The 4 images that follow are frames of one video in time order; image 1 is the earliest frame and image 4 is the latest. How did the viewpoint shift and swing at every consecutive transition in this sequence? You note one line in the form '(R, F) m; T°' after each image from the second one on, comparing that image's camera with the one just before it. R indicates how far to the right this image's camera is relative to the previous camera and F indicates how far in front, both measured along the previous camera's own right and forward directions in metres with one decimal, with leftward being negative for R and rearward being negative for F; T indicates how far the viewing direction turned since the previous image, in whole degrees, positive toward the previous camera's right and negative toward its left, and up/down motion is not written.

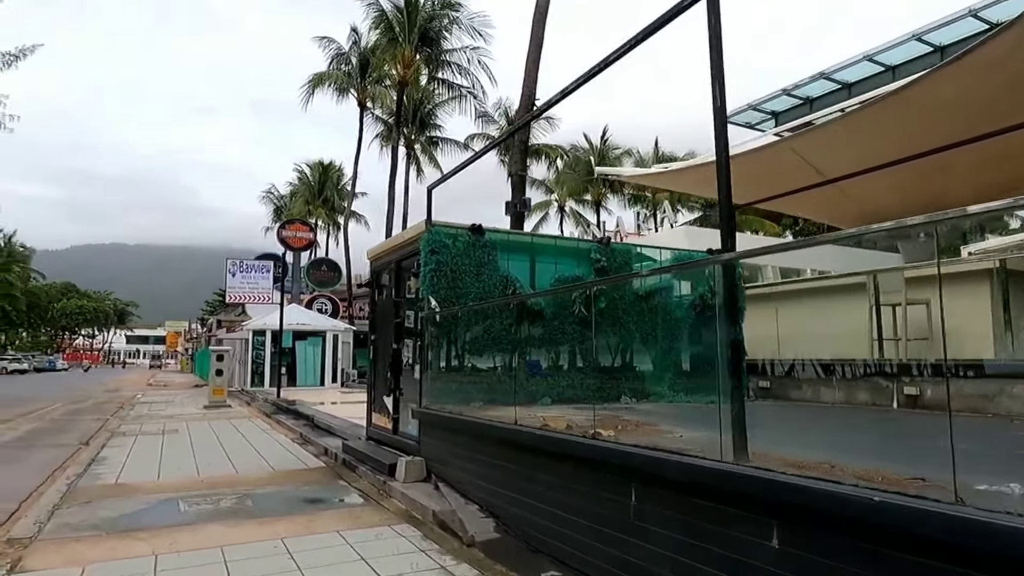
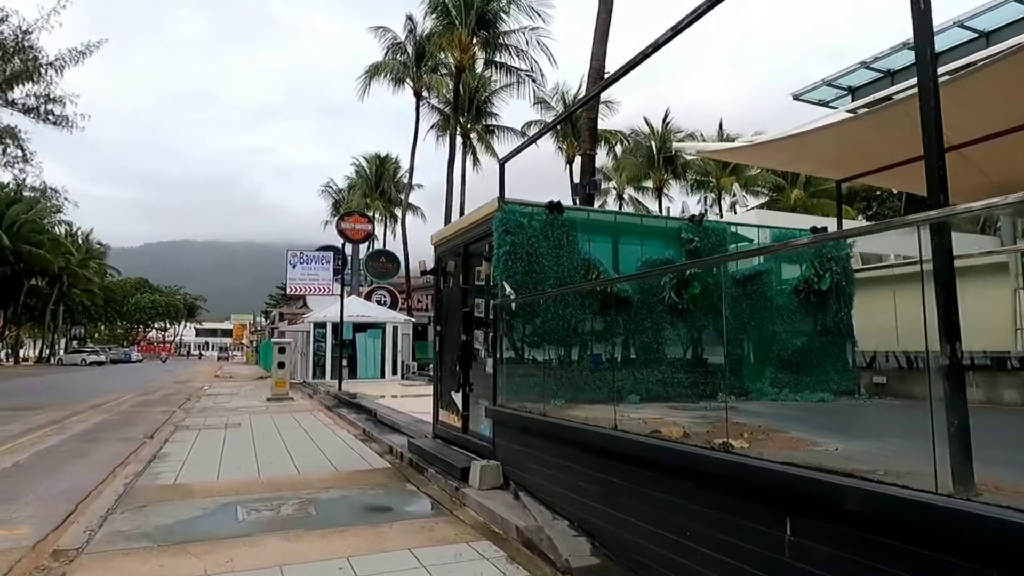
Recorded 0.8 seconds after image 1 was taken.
(-0.3, +0.8) m; -5°
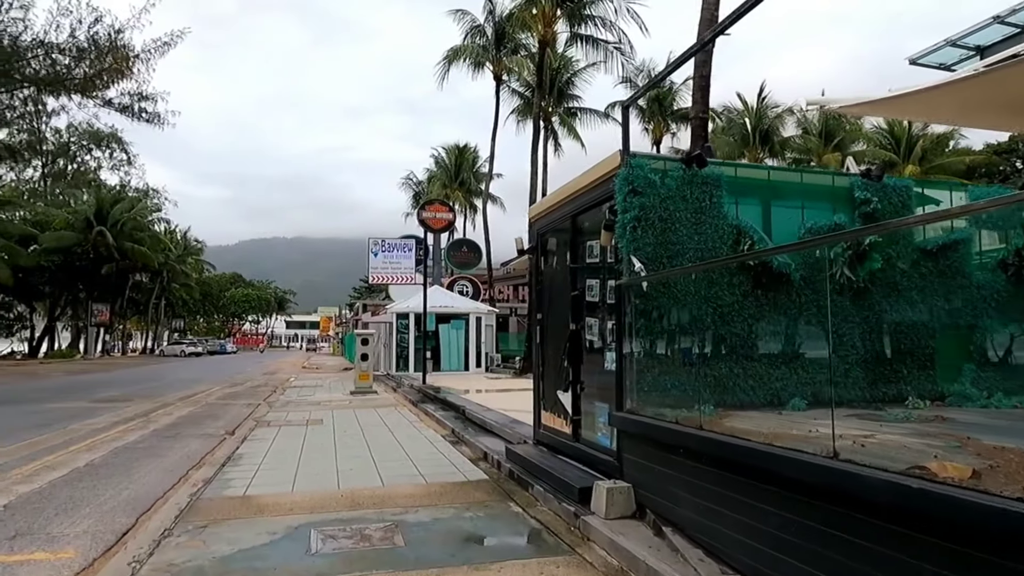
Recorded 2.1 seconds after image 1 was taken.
(-0.4, +1.3) m; -7°
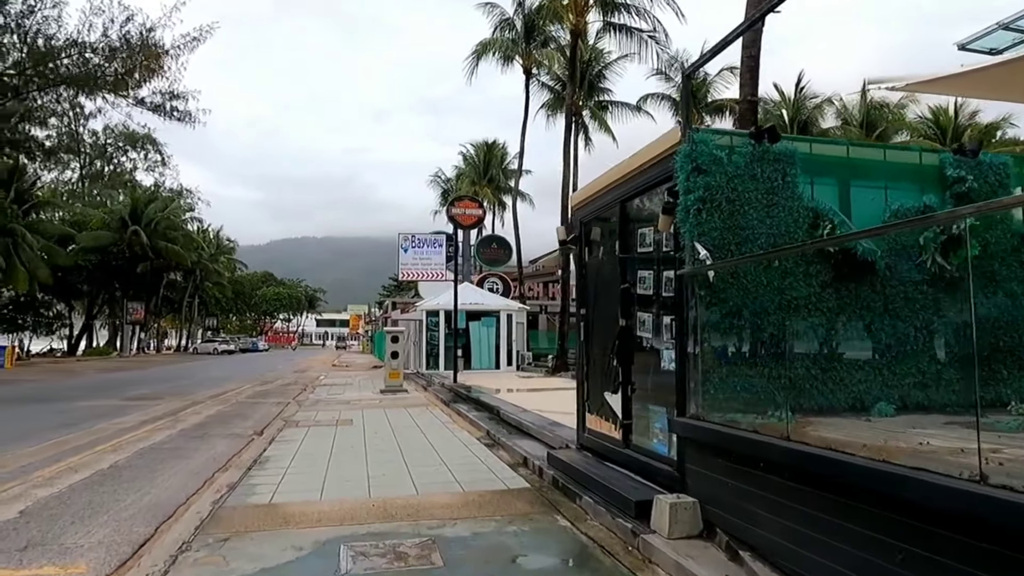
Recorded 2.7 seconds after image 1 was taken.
(-0.1, +0.5) m; -2°
